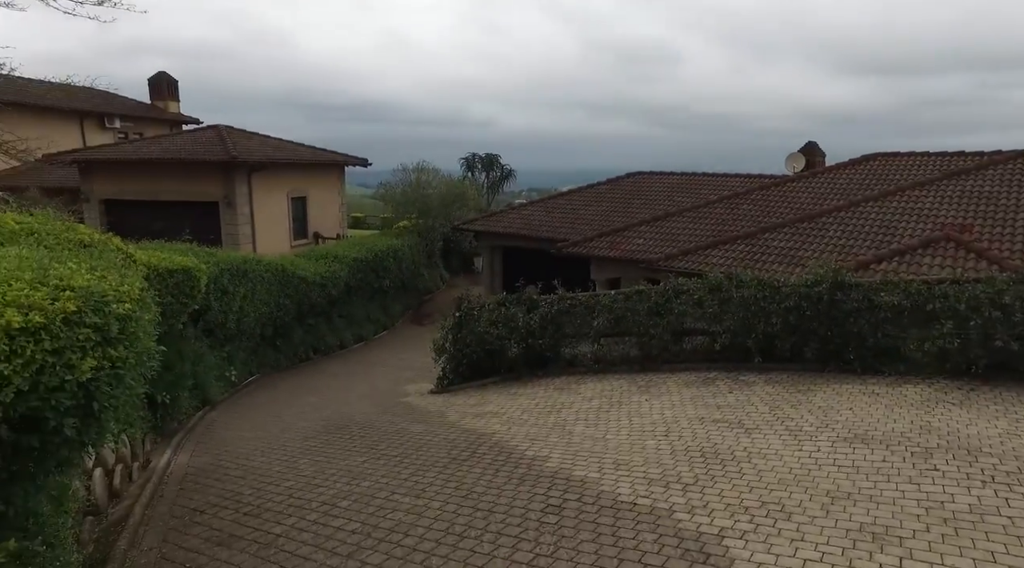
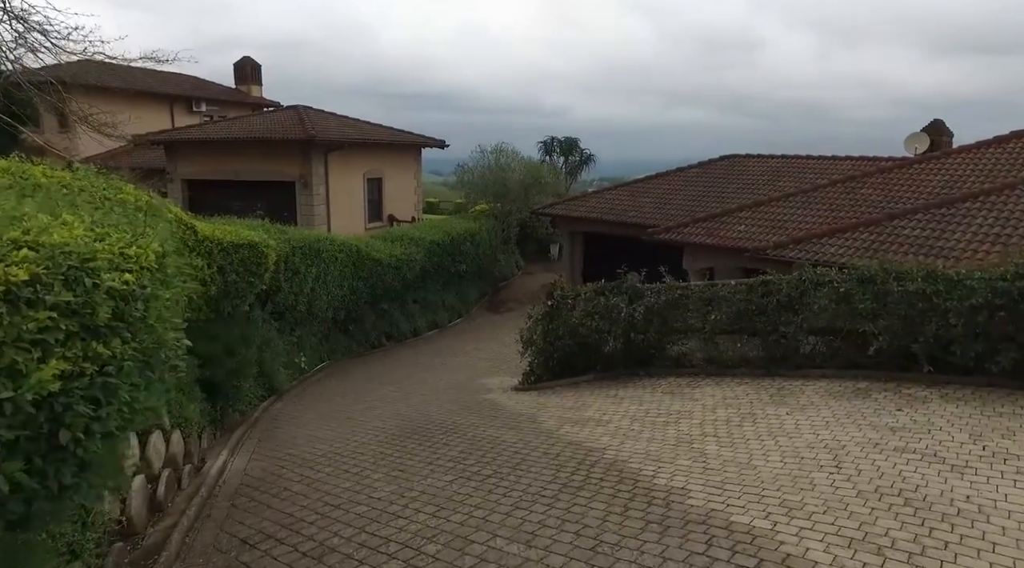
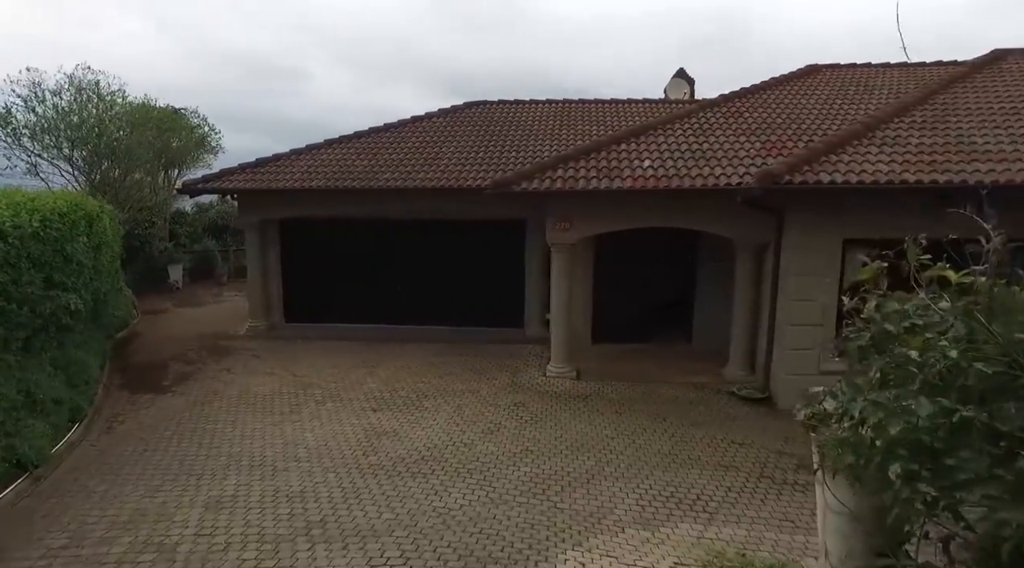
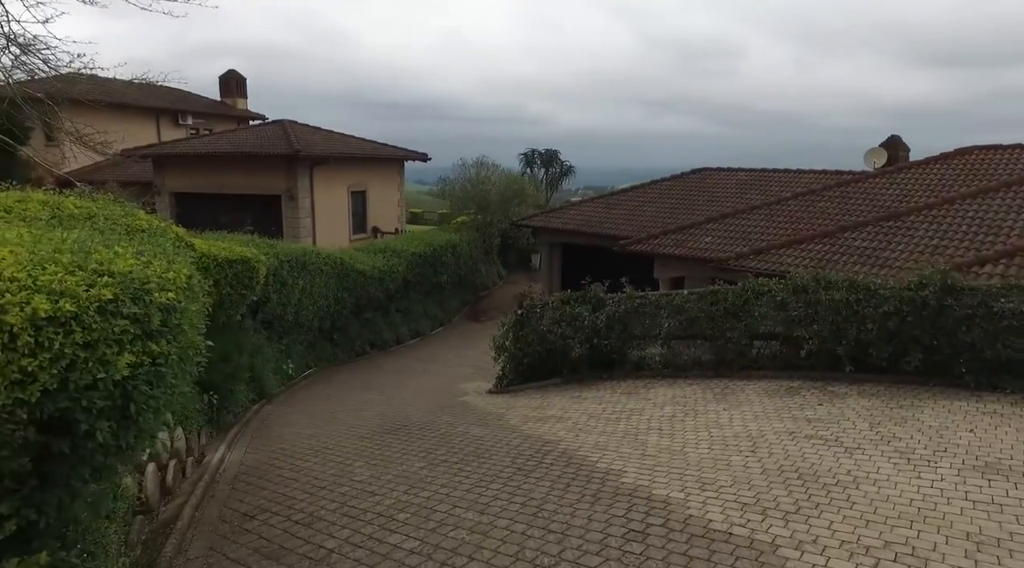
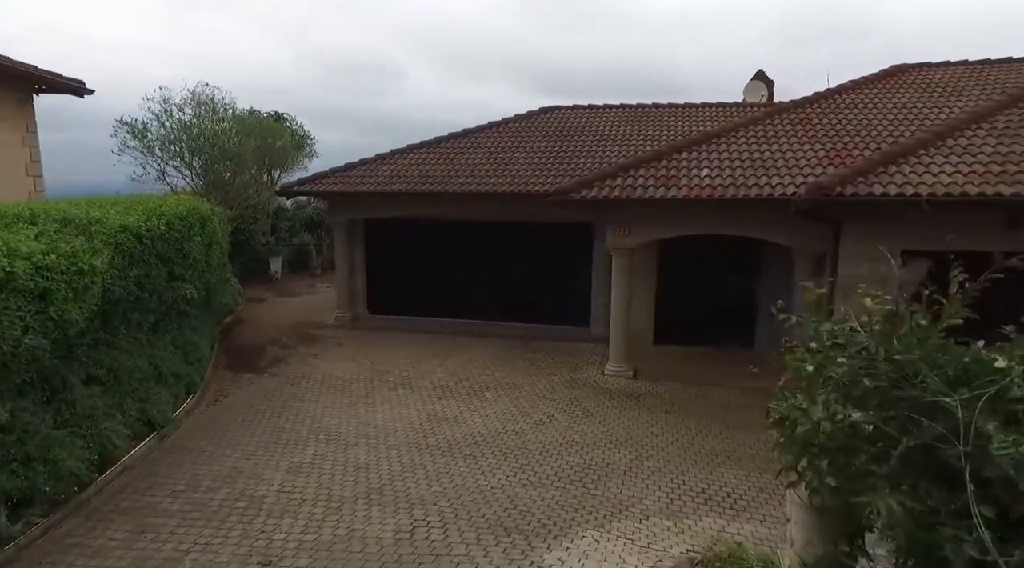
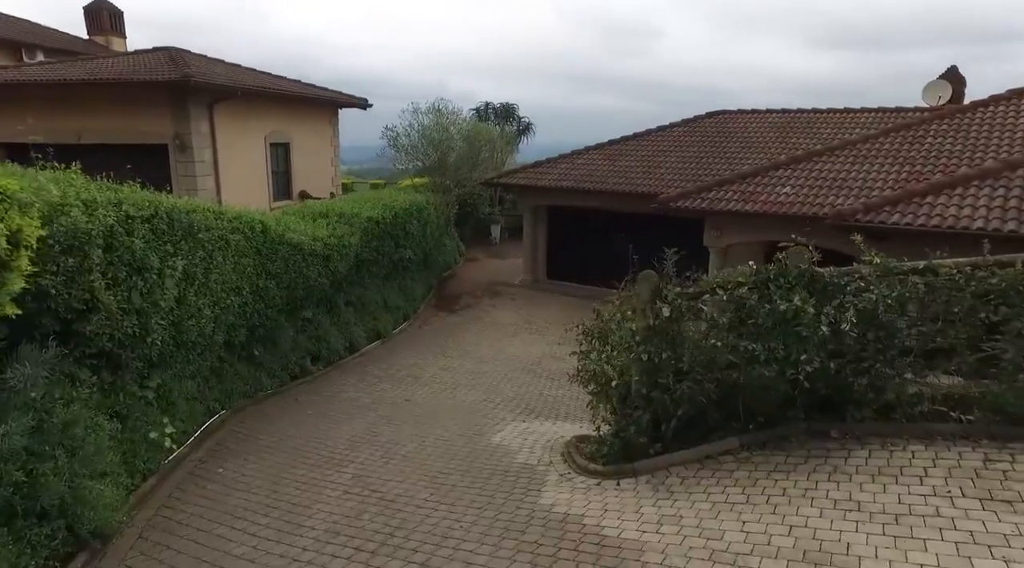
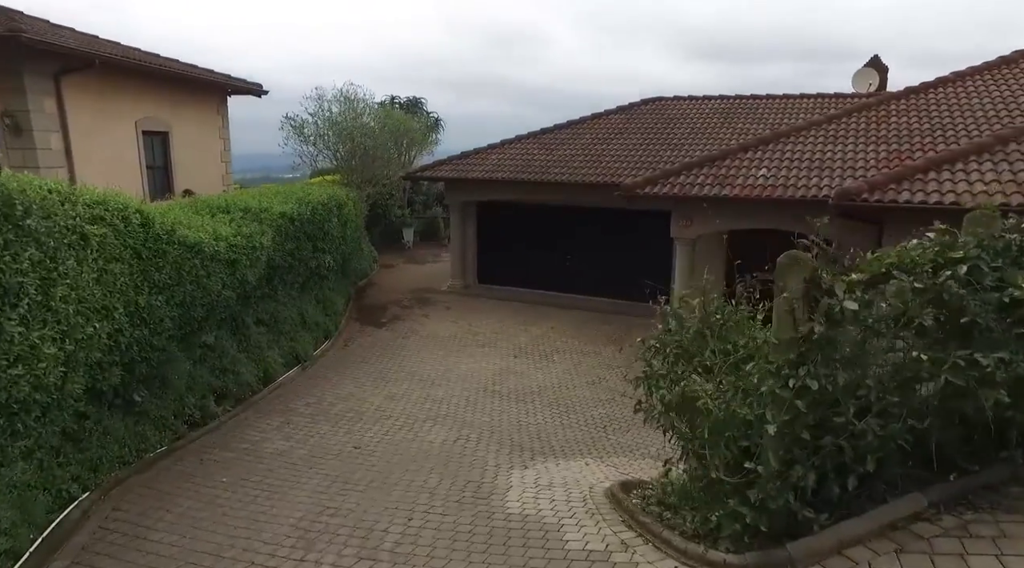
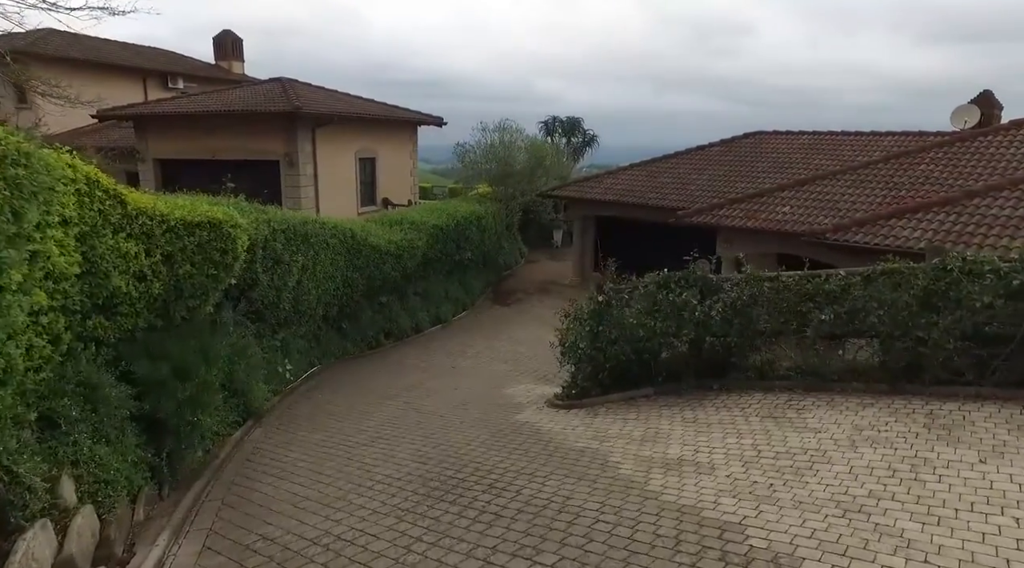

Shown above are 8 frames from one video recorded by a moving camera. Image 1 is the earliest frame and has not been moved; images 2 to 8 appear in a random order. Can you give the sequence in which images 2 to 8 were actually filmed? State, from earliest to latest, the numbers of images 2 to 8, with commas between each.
4, 2, 8, 6, 7, 5, 3
